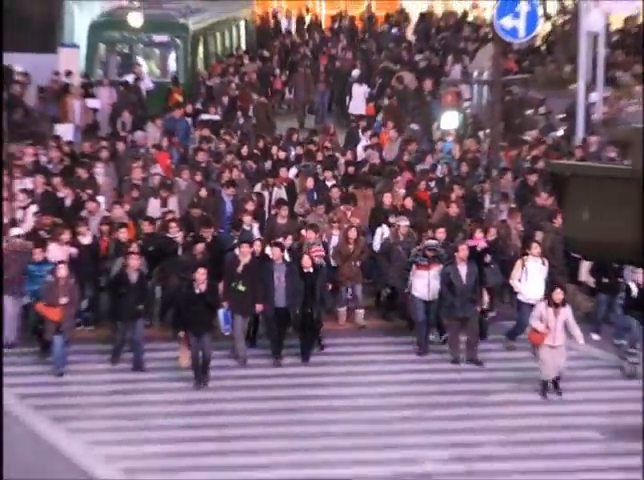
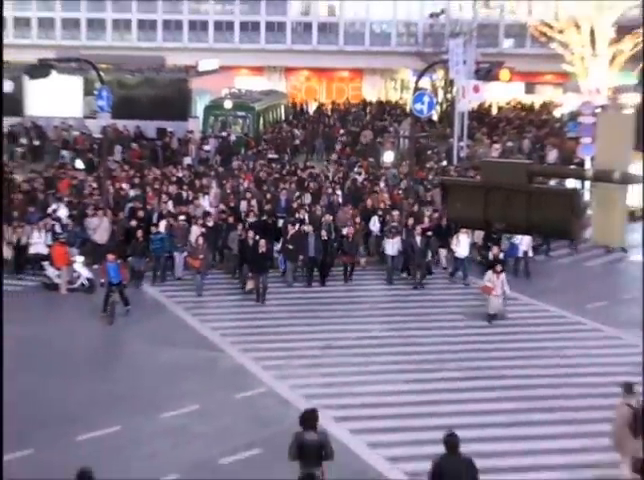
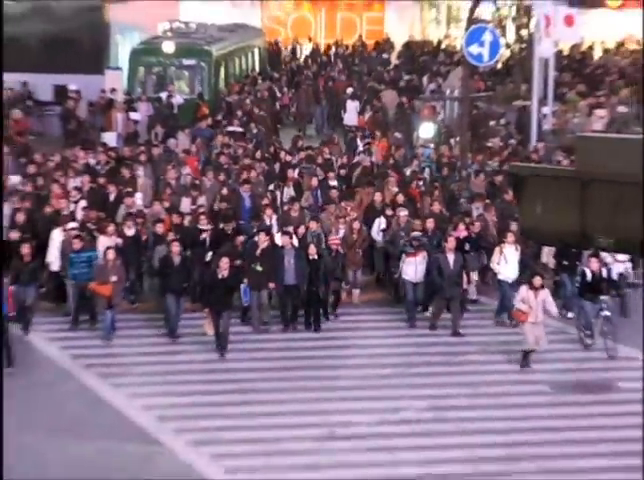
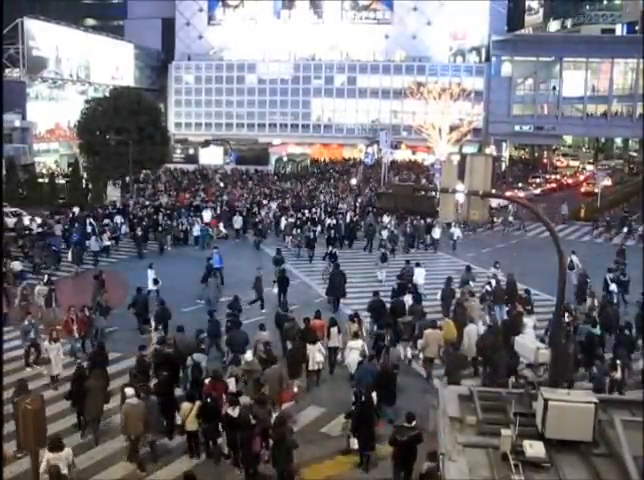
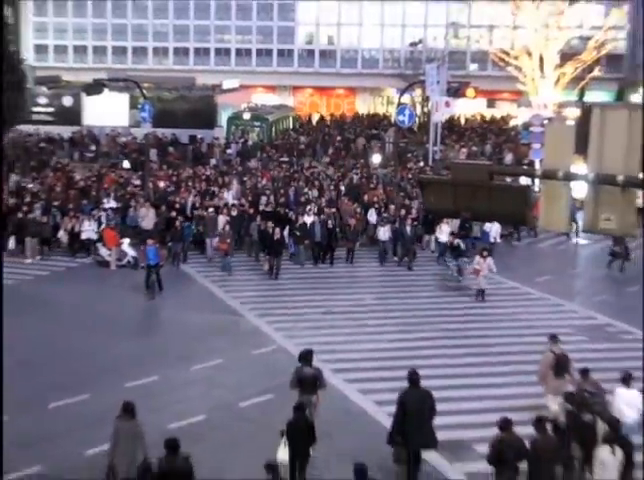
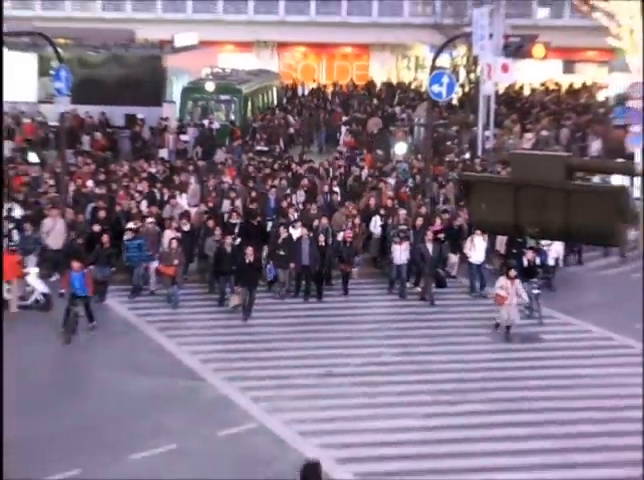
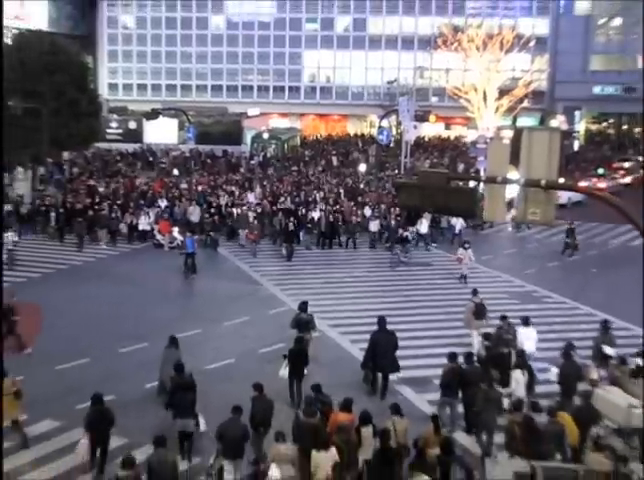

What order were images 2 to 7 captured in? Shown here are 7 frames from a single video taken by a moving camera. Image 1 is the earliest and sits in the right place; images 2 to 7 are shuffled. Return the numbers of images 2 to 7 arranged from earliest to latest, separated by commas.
3, 6, 2, 5, 7, 4
